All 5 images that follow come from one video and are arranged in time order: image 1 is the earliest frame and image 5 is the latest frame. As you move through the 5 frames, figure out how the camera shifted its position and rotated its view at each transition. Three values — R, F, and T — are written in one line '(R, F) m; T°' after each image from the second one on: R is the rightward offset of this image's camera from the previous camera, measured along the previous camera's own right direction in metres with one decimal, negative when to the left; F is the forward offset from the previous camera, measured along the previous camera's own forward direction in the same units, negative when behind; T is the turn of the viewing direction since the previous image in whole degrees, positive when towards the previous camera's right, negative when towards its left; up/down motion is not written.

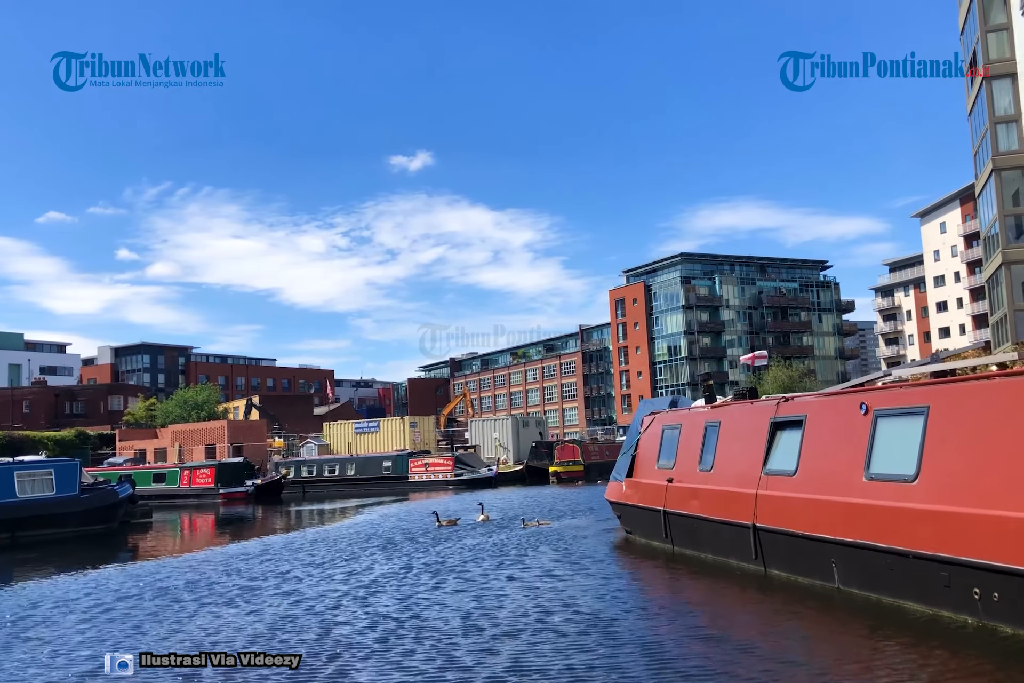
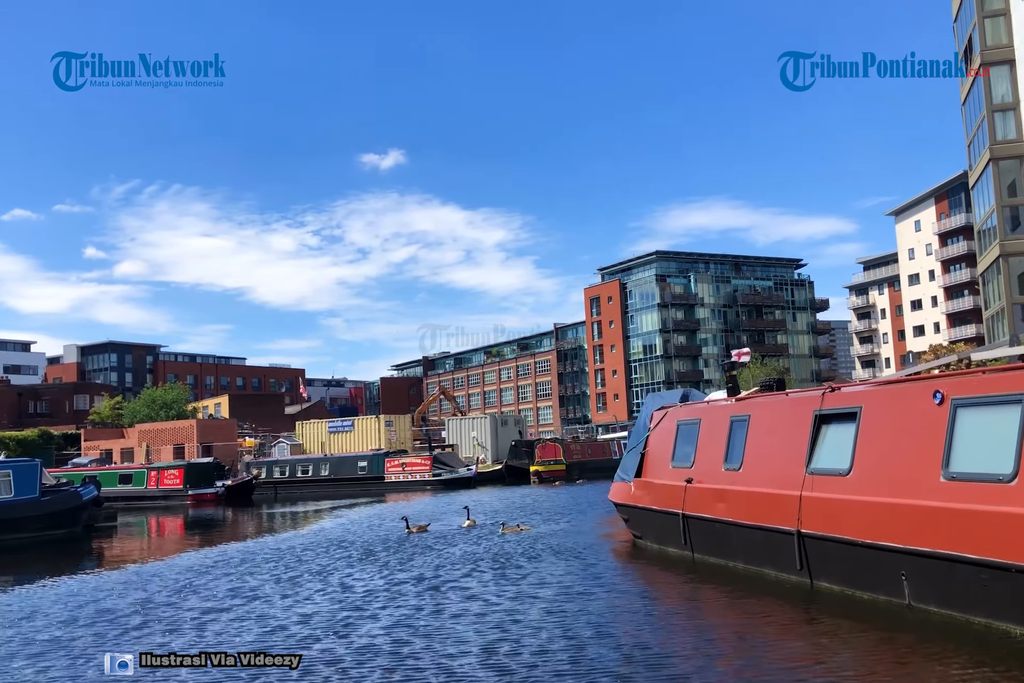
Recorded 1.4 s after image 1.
(-0.3, +0.9) m; +2°
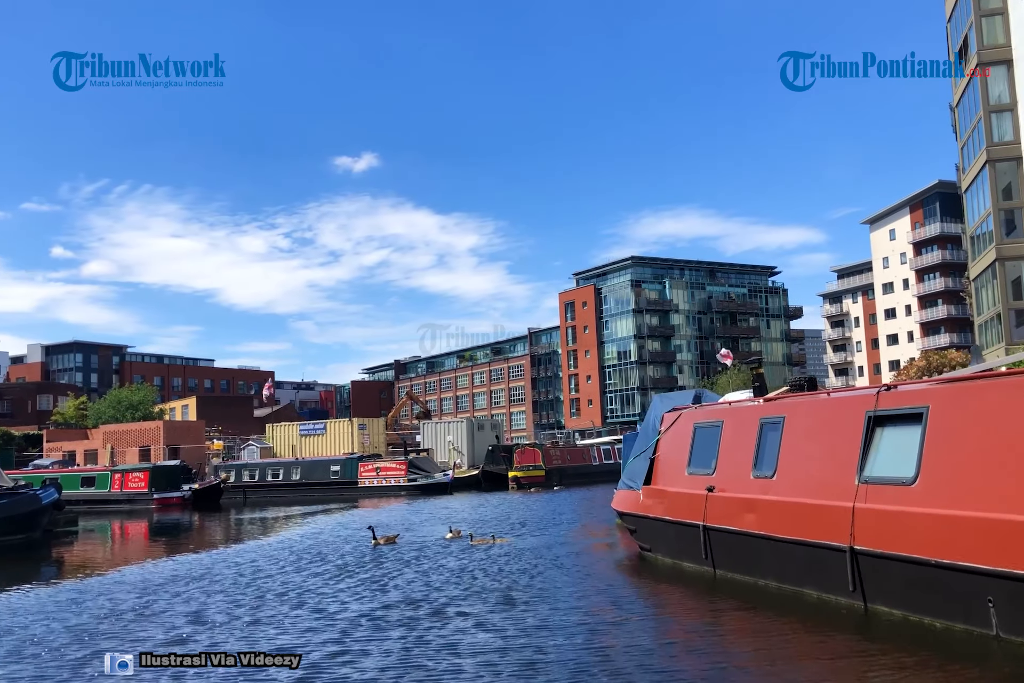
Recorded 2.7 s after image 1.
(-0.3, +0.8) m; +2°
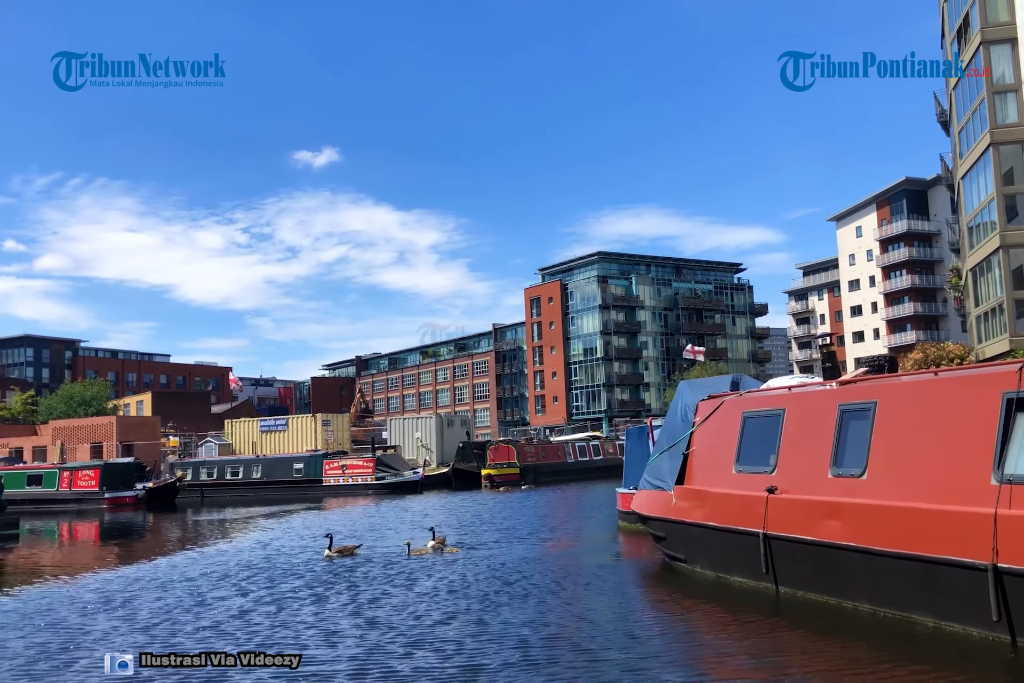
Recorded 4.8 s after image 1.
(-0.5, +1.3) m; +3°
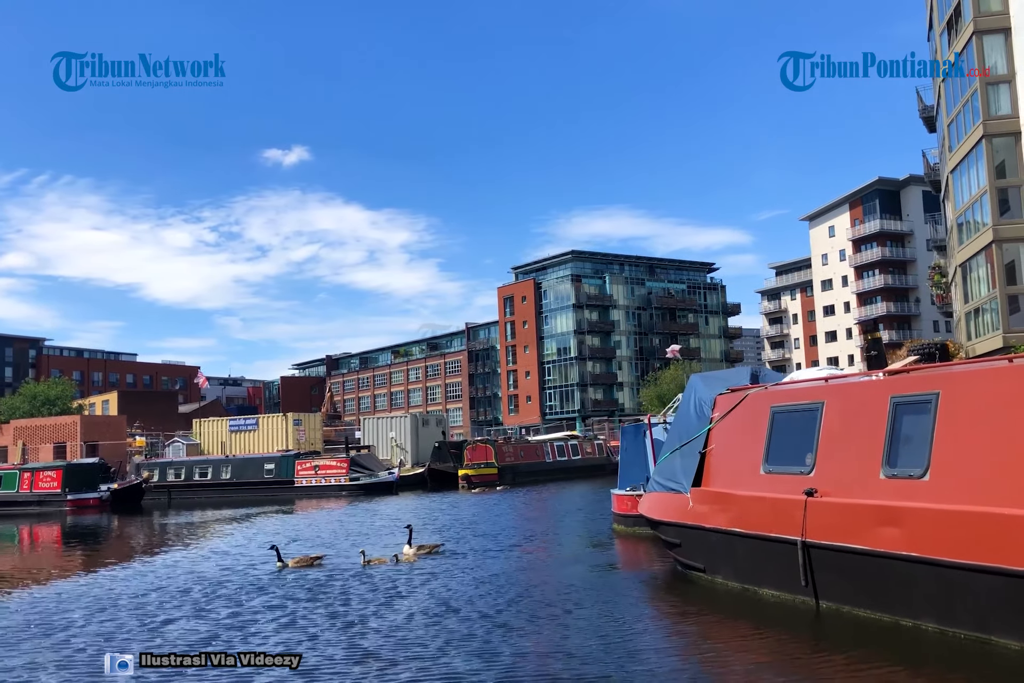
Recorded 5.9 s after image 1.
(-0.3, +0.7) m; +2°
